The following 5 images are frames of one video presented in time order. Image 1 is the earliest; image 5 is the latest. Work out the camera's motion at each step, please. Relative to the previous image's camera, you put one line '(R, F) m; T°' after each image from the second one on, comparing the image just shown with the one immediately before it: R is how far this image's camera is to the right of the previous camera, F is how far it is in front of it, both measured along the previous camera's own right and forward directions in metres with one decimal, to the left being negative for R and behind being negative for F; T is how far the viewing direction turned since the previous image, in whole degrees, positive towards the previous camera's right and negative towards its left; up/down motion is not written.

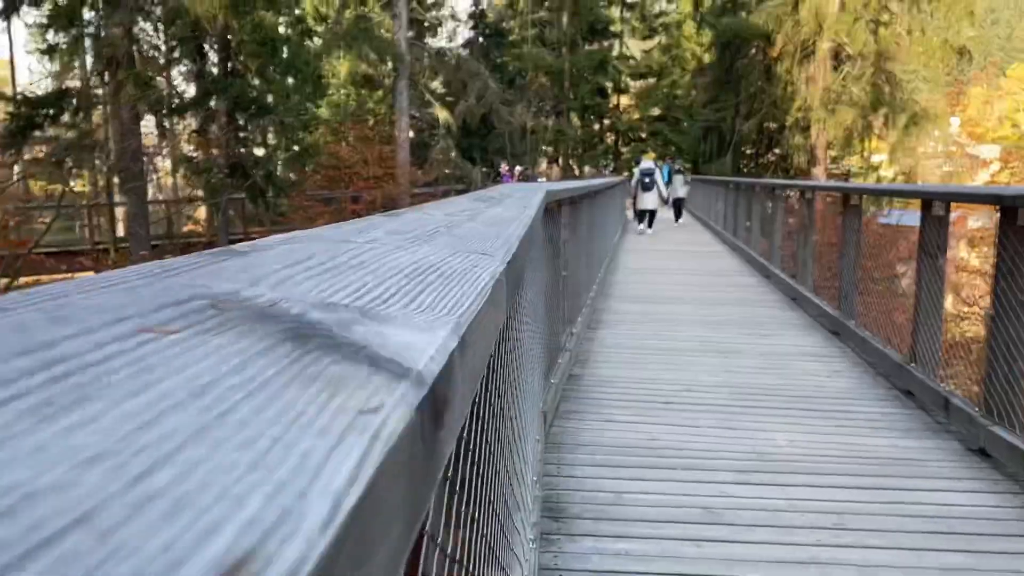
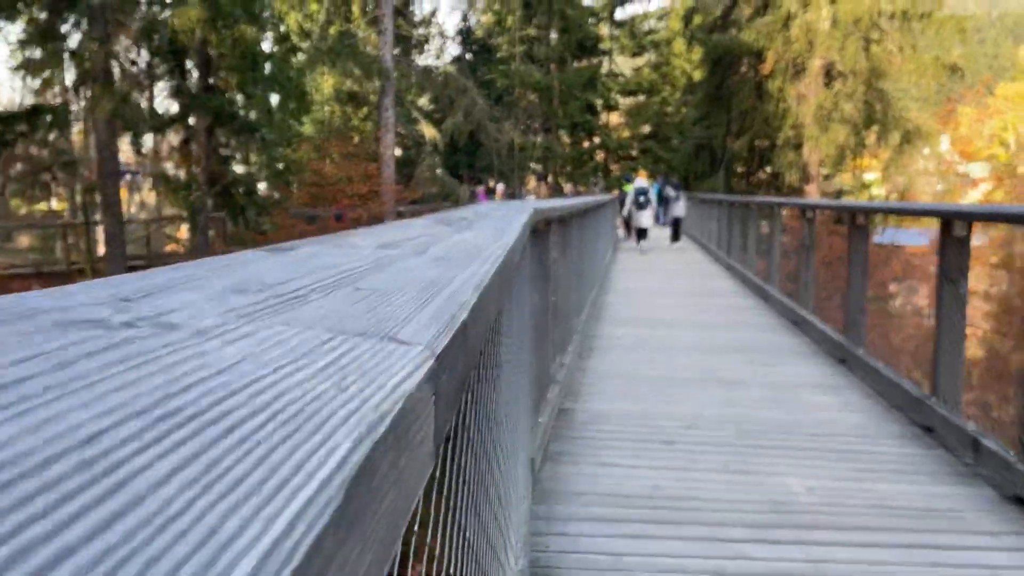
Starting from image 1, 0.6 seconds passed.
(+0.1, +0.5) m; +1°
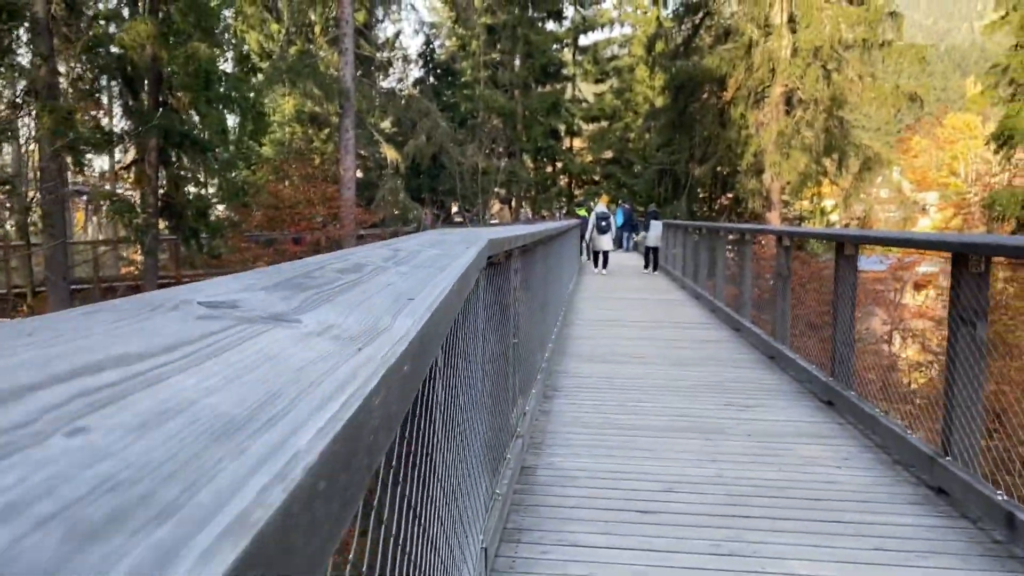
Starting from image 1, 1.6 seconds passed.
(0.0, +0.4) m; +3°
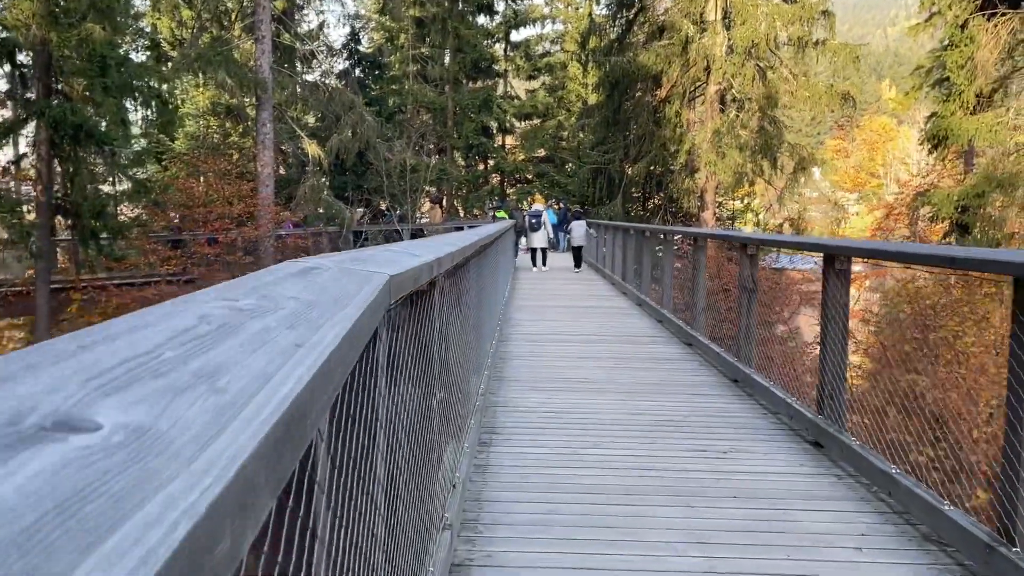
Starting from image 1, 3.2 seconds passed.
(0.0, +1.0) m; +5°
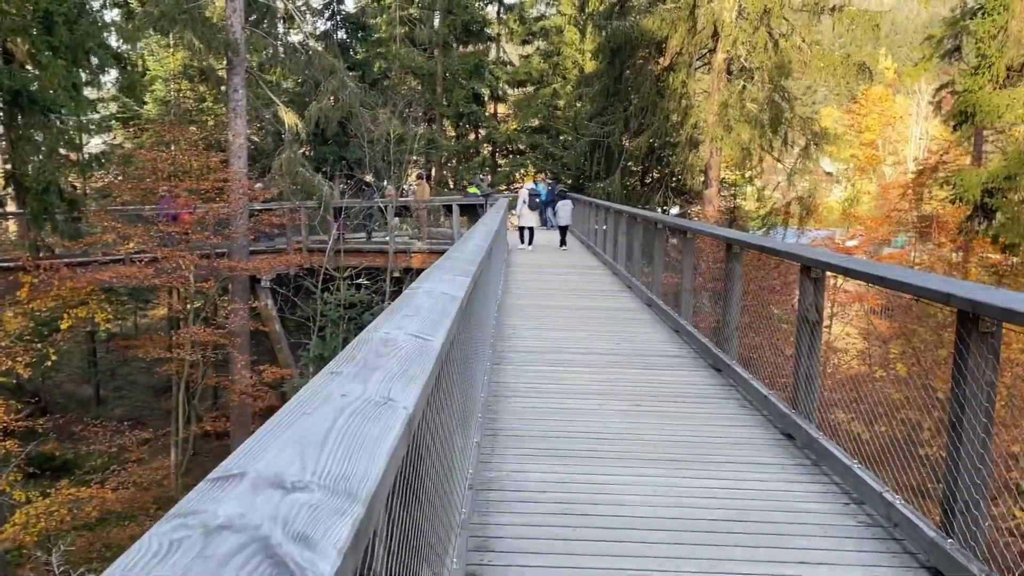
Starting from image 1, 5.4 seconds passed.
(0.0, +1.4) m; +1°
